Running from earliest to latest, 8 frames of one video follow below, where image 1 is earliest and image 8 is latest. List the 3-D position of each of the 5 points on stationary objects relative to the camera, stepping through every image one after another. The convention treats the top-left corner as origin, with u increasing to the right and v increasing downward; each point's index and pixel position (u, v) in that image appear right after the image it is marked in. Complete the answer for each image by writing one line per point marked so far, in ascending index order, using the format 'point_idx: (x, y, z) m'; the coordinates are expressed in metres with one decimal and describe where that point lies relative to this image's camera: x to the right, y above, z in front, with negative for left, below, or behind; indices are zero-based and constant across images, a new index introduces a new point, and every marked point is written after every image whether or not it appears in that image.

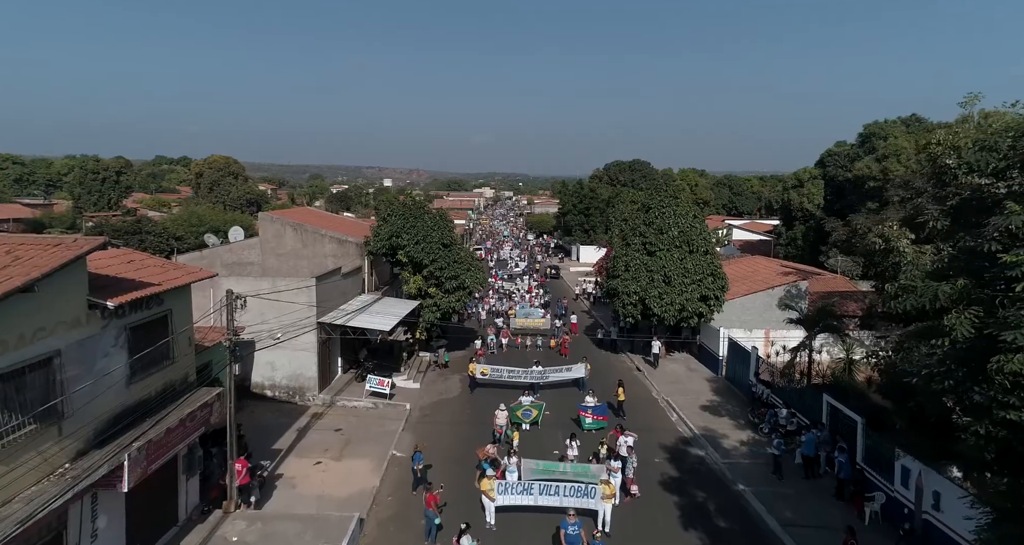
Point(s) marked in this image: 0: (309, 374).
0: (-5.9, -3.0, +19.3) m
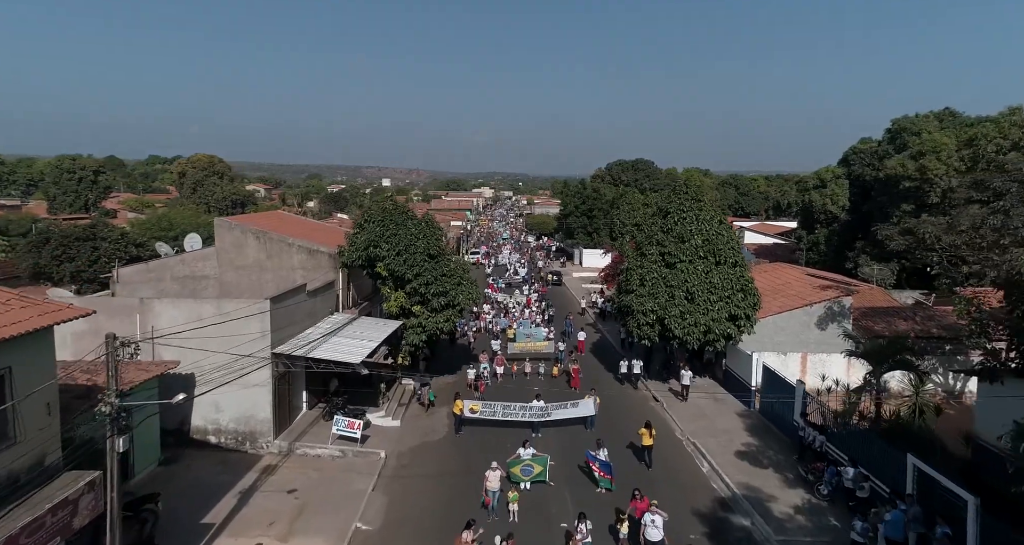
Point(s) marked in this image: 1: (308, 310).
0: (-6.0, -3.4, +15.9) m
1: (-5.8, -1.1, +18.7) m
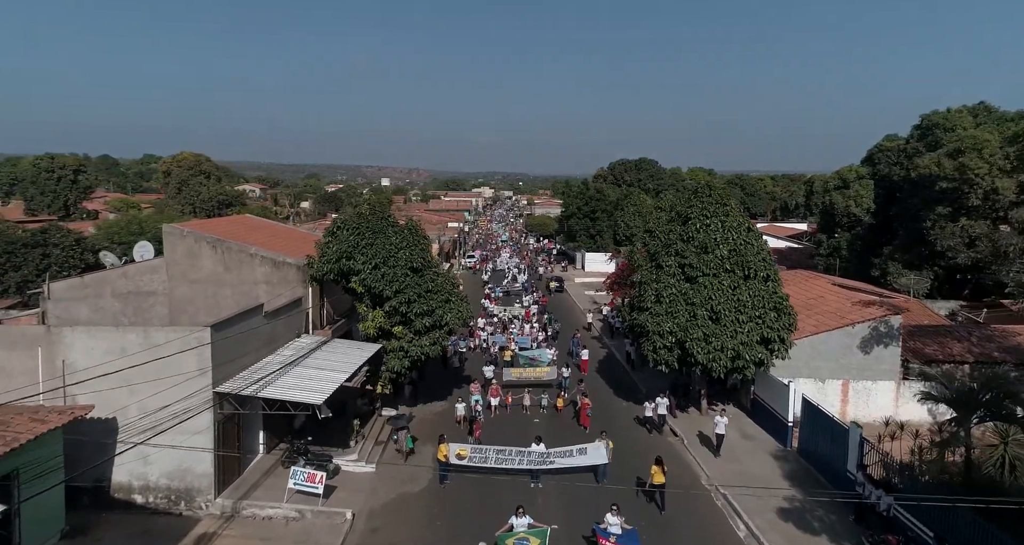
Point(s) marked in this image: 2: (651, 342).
0: (-6.1, -3.9, +12.9) m
1: (-5.9, -1.5, +15.8) m
2: (+3.9, -2.0, +18.7) m
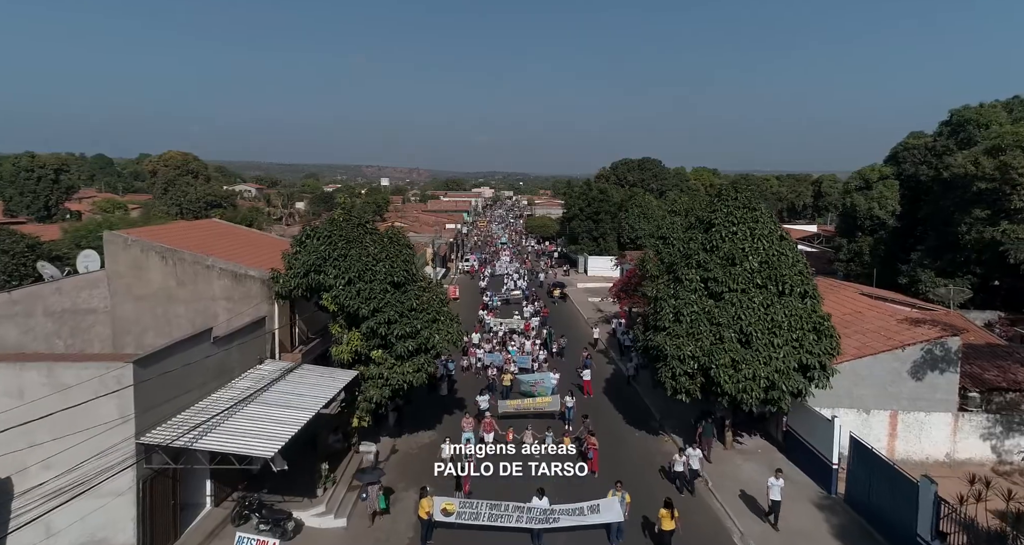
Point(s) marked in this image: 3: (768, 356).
0: (-6.2, -4.2, +10.4) m
1: (-6.0, -1.9, +13.3) m
2: (+3.9, -2.4, +16.2) m
3: (+5.9, -1.9, +15.4) m
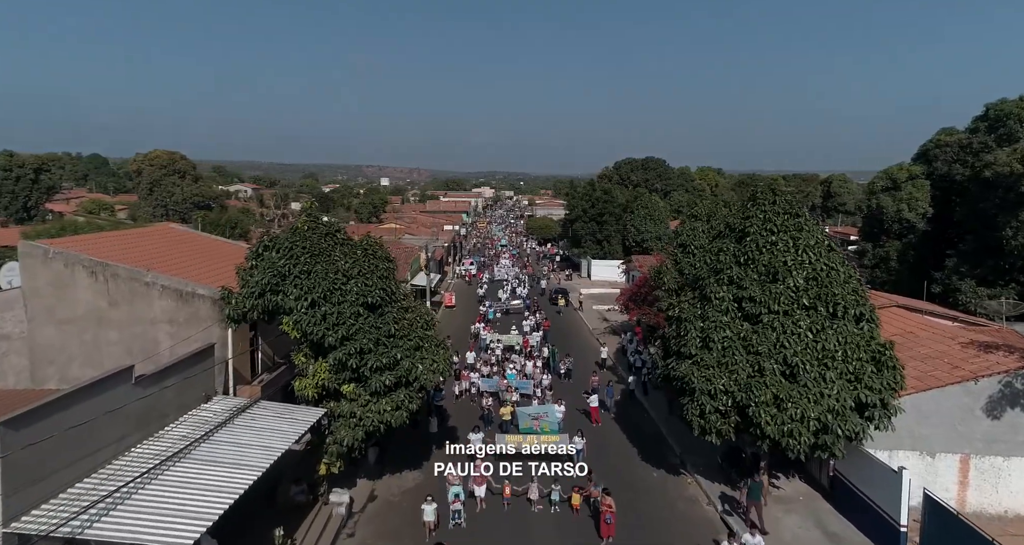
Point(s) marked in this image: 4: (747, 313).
0: (-6.2, -4.6, +7.8) m
1: (-6.0, -2.3, +10.7) m
2: (+3.8, -2.7, +13.6) m
3: (+5.9, -2.3, +12.8) m
4: (+4.9, -0.8, +13.8) m
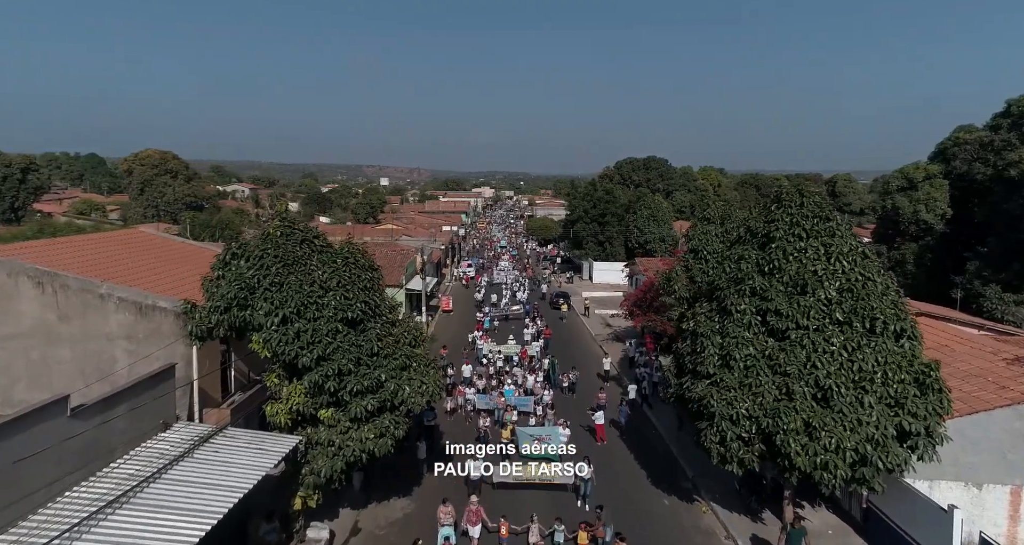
0: (-6.3, -4.8, +6.4) m
1: (-6.0, -2.5, +9.2) m
2: (+3.8, -2.9, +12.1) m
3: (+5.9, -2.5, +11.3) m
4: (+4.9, -1.0, +12.4) m
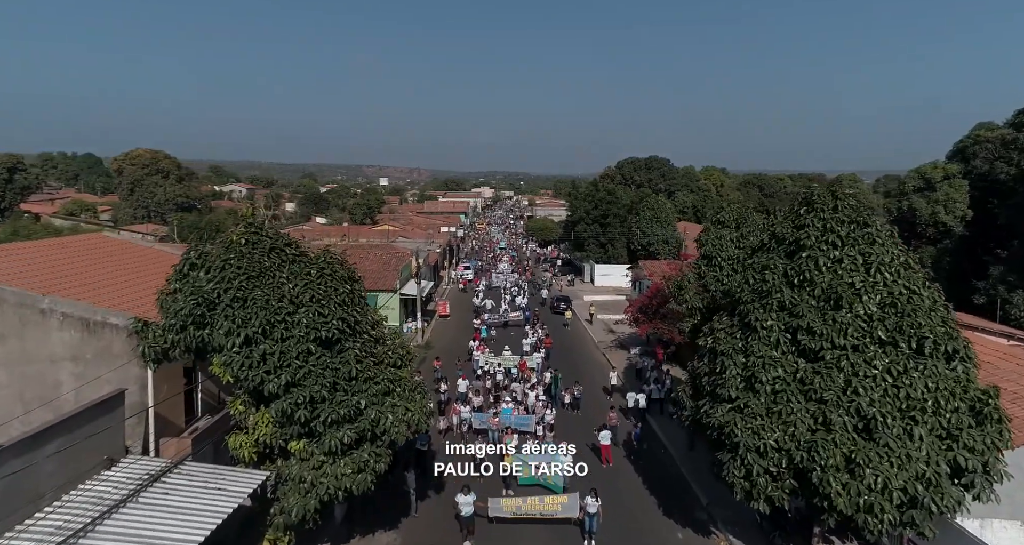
0: (-6.3, -5.0, +4.9) m
1: (-6.1, -2.7, +7.8) m
2: (+3.7, -3.1, +10.7) m
3: (+5.8, -2.7, +9.9) m
4: (+4.8, -1.2, +10.9) m
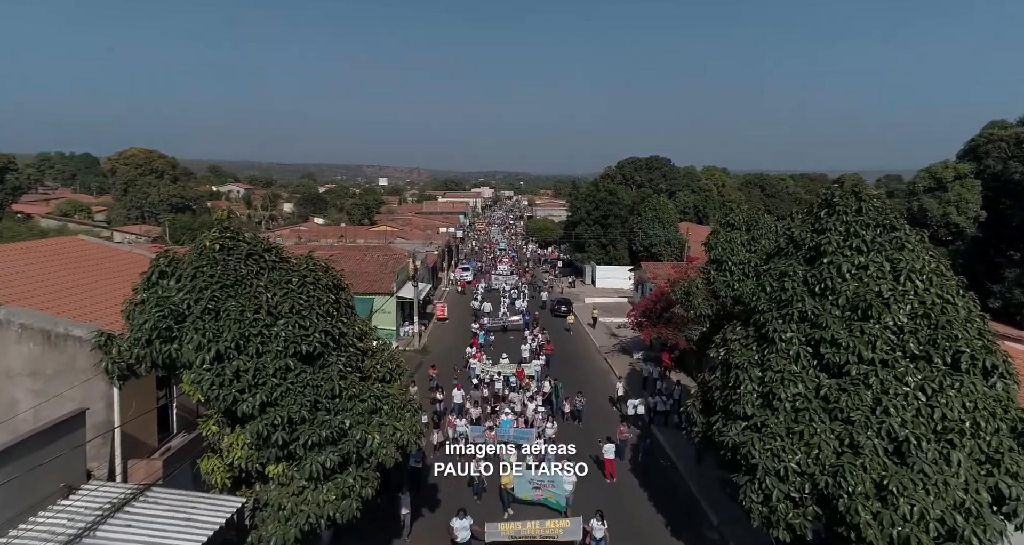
0: (-6.3, -5.1, +4.1) m
1: (-6.1, -2.8, +6.9) m
2: (+3.7, -3.2, +9.8) m
3: (+5.8, -2.8, +9.0) m
4: (+4.8, -1.4, +10.1) m
